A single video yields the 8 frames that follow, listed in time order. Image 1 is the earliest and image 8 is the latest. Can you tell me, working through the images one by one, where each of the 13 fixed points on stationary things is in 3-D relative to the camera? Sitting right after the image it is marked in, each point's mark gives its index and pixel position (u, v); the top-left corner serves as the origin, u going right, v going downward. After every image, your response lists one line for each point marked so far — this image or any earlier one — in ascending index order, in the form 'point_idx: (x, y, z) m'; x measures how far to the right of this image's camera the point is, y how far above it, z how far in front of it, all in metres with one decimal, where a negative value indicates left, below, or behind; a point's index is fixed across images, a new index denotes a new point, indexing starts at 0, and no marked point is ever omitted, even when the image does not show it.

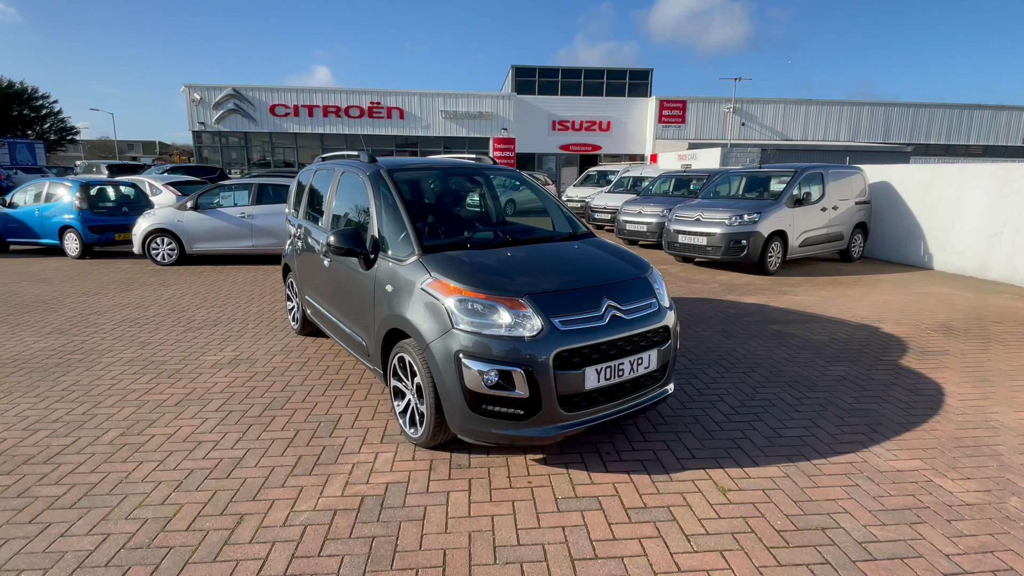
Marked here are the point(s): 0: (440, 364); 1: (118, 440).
0: (-0.4, -0.4, +3.1) m
1: (-2.5, -1.0, +3.5) m
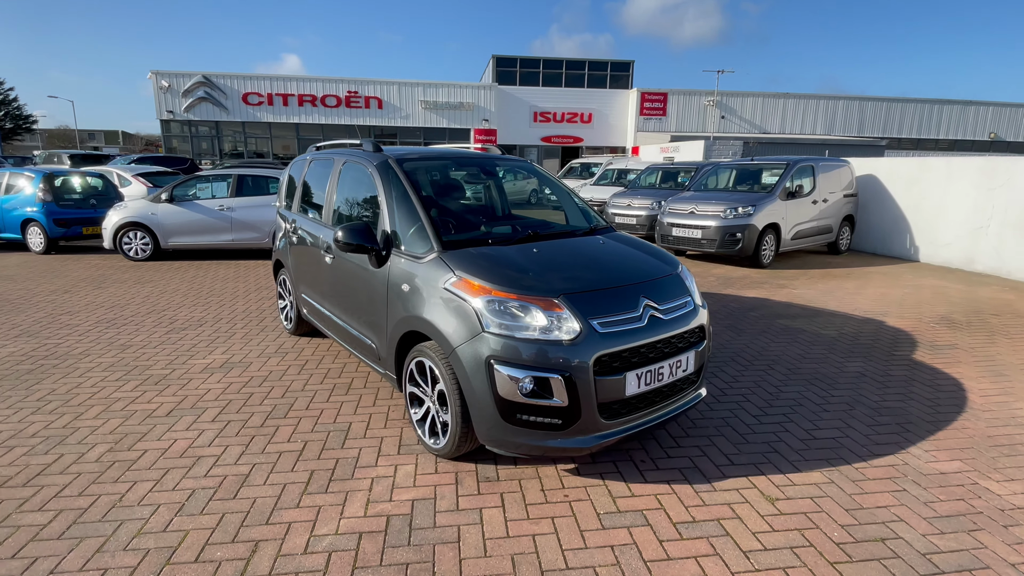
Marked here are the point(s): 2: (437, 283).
0: (-0.2, -0.4, +2.9) m
1: (-2.4, -1.0, +3.2) m
2: (-0.4, 0.0, +3.1) m
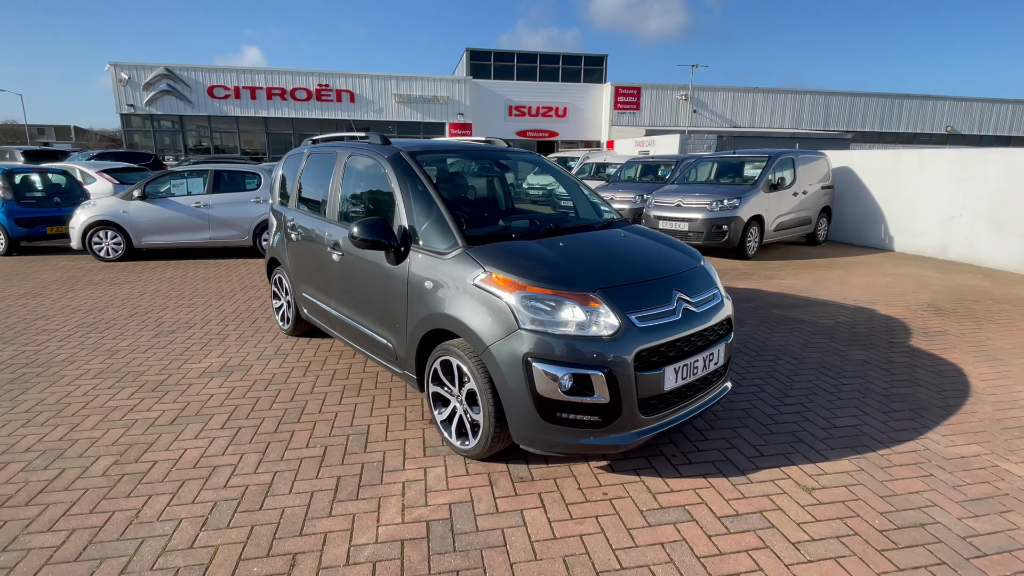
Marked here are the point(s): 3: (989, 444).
0: (0.0, -0.4, +2.8) m
1: (-2.2, -1.0, +3.0) m
2: (-0.2, 0.0, +3.0) m
3: (+2.9, -1.0, +3.3) m
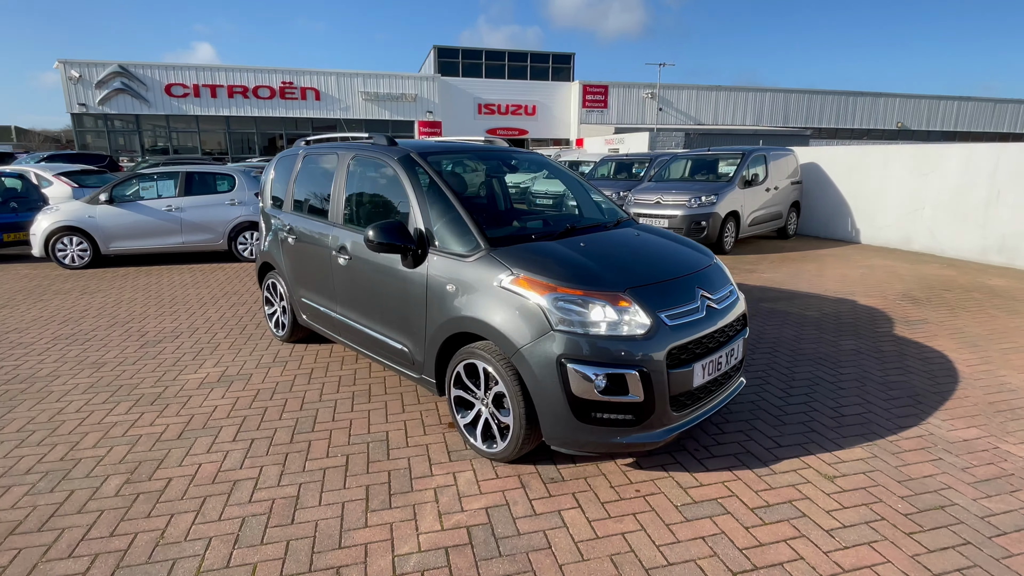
0: (+0.1, -0.4, +2.8) m
1: (-2.0, -1.1, +2.9) m
2: (-0.1, 0.0, +3.0) m
3: (+3.1, -0.9, +3.5) m
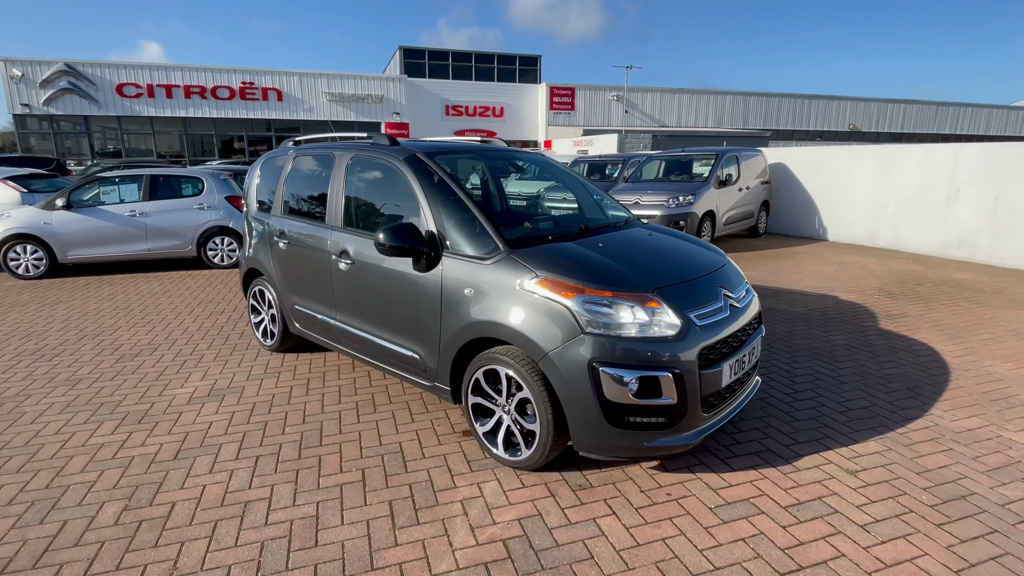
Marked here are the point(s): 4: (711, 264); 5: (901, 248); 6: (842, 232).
0: (+0.3, -0.4, +2.7) m
1: (-1.9, -1.1, +2.6) m
2: (0.0, 0.0, +2.9) m
3: (+3.2, -0.9, +3.6) m
4: (+1.2, +0.1, +3.3) m
5: (+7.4, +0.8, +10.3) m
6: (+7.0, +1.2, +11.5) m
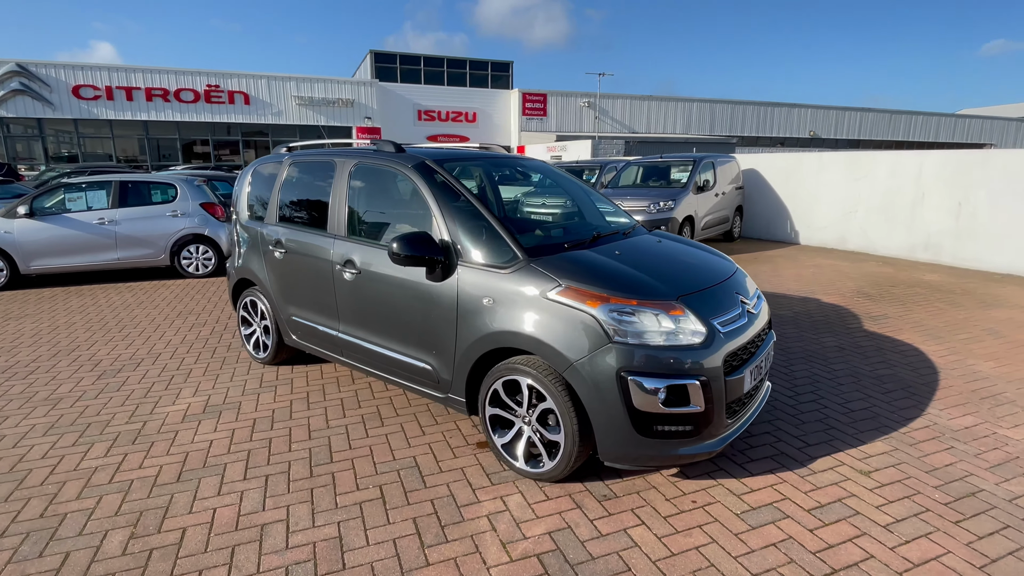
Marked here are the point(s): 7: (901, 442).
0: (+0.4, -0.5, +2.7) m
1: (-1.7, -1.2, +2.5) m
2: (+0.1, 0.0, +2.9) m
3: (+3.2, -0.9, +3.8) m
4: (+1.3, +0.1, +3.3) m
5: (+7.1, +0.7, +10.7) m
6: (+6.6, +1.1, +11.9) m
7: (+2.4, -1.0, +3.4) m
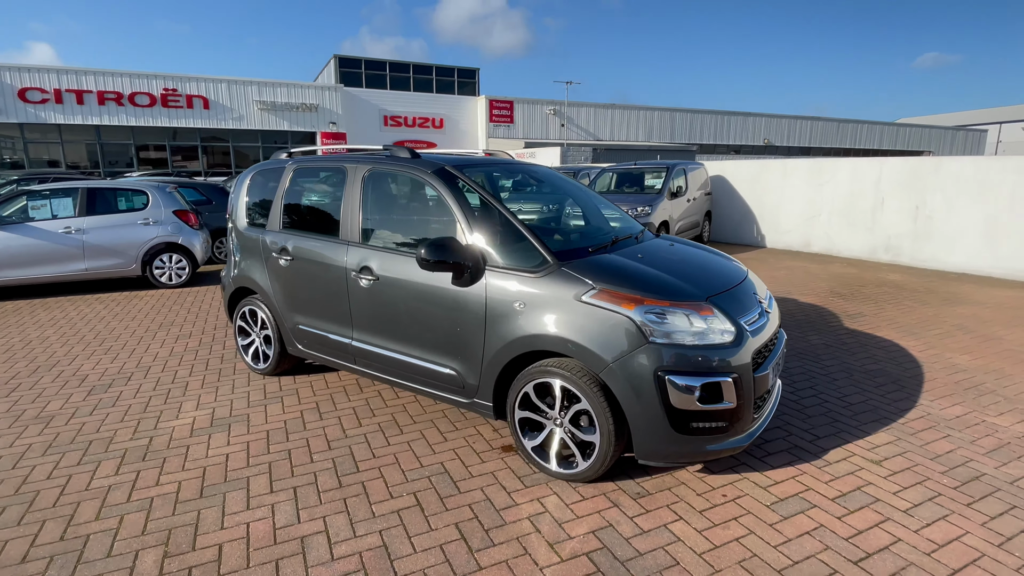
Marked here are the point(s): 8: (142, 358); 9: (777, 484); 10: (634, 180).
0: (+0.6, -0.5, +2.7) m
1: (-1.5, -1.2, +2.4) m
2: (+0.3, -0.1, +2.9) m
3: (+3.4, -0.9, +4.0) m
4: (+1.4, +0.1, +3.5) m
5: (+6.7, +0.7, +11.2) m
6: (+6.1, +1.1, +12.4) m
7: (+2.6, -1.0, +3.6) m
8: (-3.5, -0.7, +5.1) m
9: (+1.5, -1.1, +3.0) m
10: (+2.7, +2.3, +11.8) m
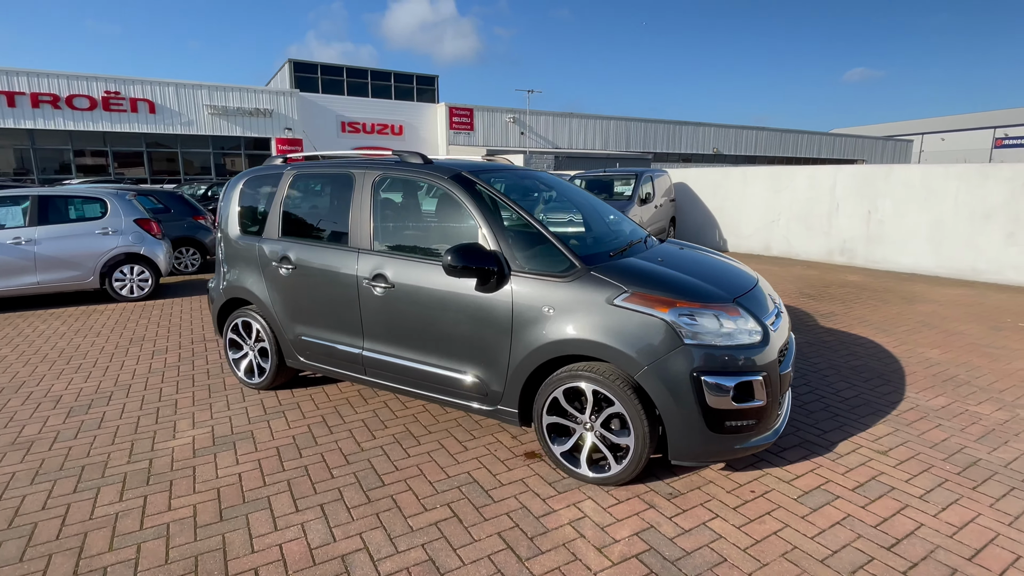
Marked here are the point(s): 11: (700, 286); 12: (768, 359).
0: (+0.8, -0.5, +2.8) m
1: (-1.3, -1.3, +2.2) m
2: (+0.5, -0.1, +2.9) m
3: (+3.4, -0.8, +4.3) m
4: (+1.6, +0.1, +3.6) m
5: (+6.1, +0.7, +11.8) m
6: (+5.4, +1.1, +12.9) m
7: (+2.7, -0.9, +3.8) m
8: (-3.5, -0.8, +4.8) m
9: (+1.6, -1.1, +3.1) m
10: (+2.0, +2.2, +12.0) m
11: (+1.0, 0.0, +3.0) m
12: (+1.4, -0.4, +2.9) m
